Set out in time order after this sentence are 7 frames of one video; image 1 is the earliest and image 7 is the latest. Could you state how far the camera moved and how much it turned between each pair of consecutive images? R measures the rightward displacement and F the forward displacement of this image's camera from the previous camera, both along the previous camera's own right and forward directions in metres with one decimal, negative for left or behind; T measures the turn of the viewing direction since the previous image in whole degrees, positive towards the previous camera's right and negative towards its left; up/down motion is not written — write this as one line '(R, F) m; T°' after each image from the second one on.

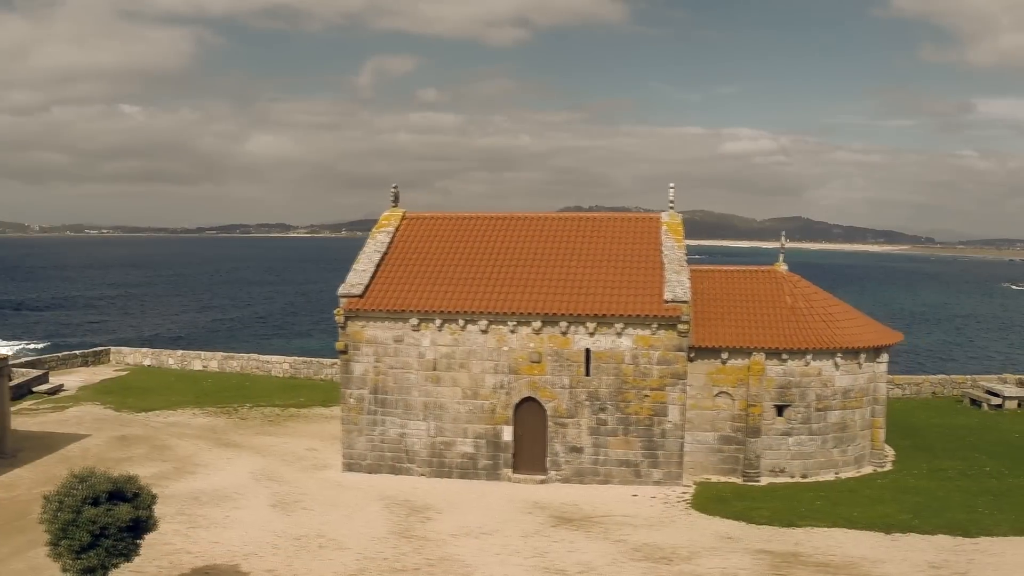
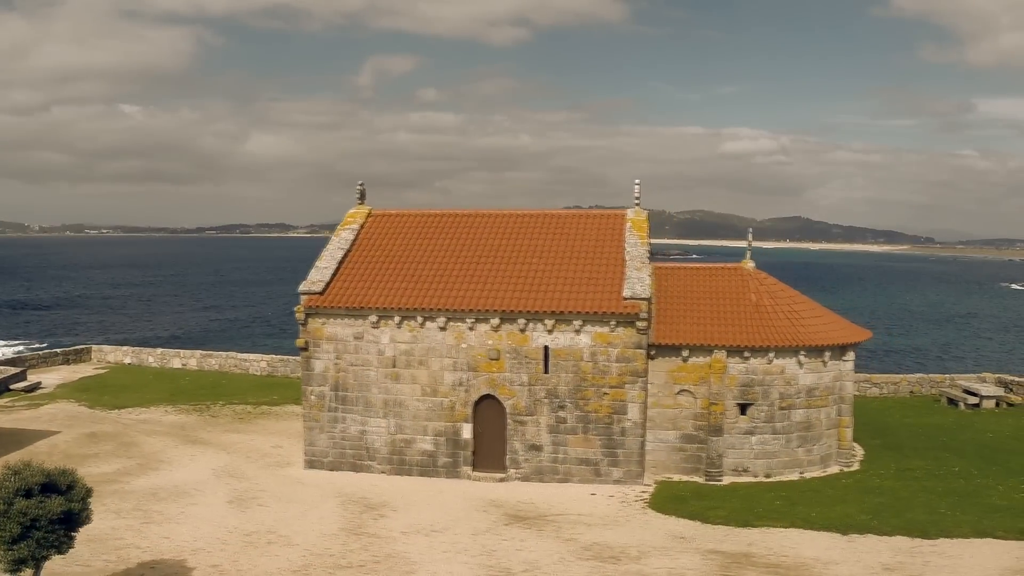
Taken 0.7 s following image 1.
(+1.2, +0.2) m; 0°
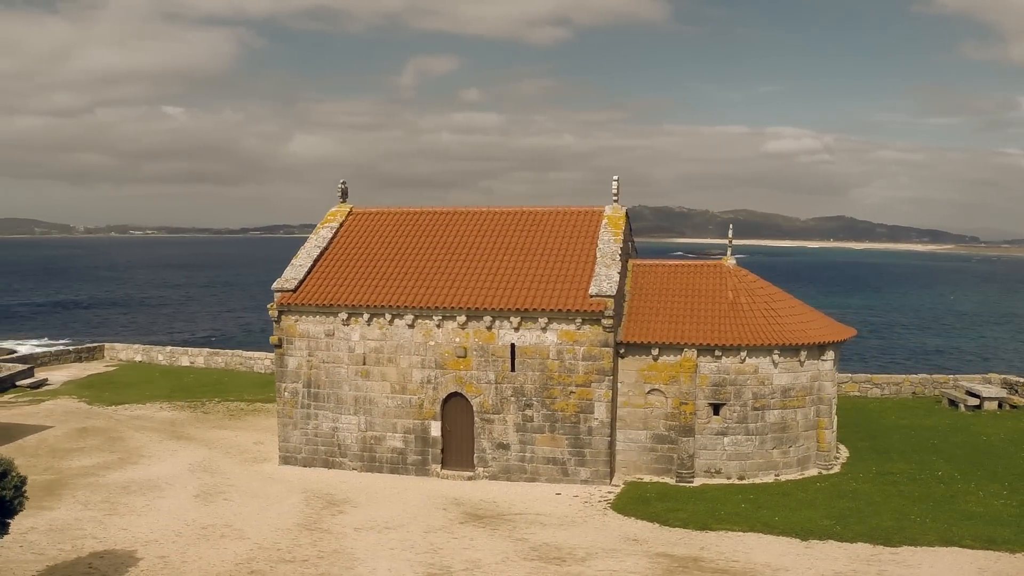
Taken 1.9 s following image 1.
(+2.1, +0.2) m; -3°
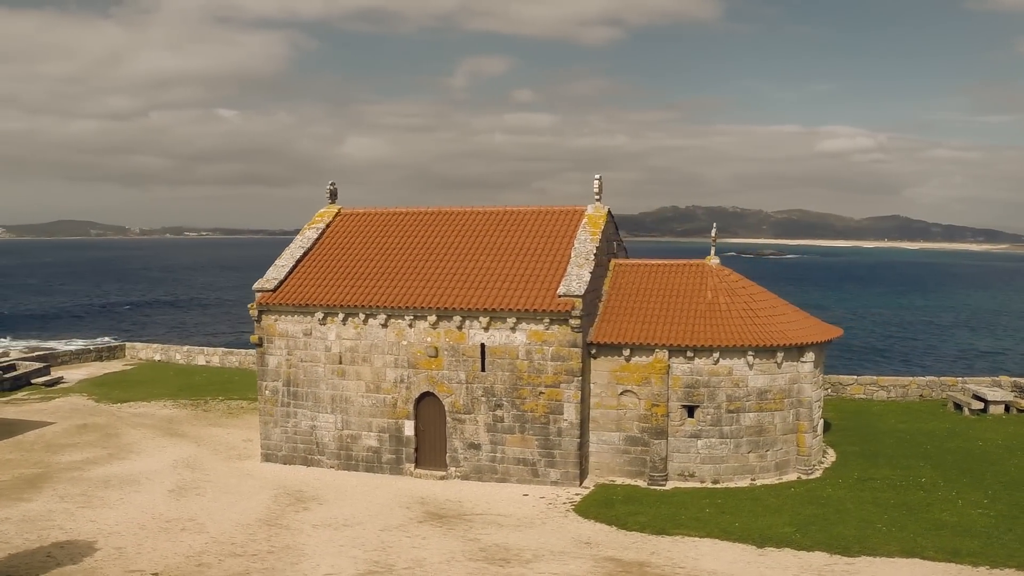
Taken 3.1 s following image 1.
(+2.2, +0.1) m; -4°
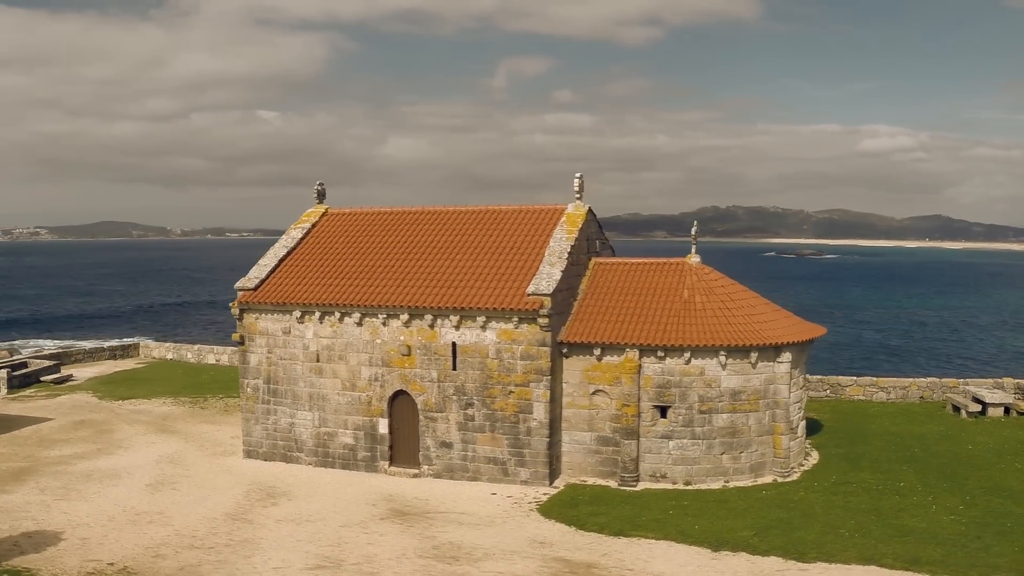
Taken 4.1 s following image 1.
(+1.8, +0.1) m; -3°
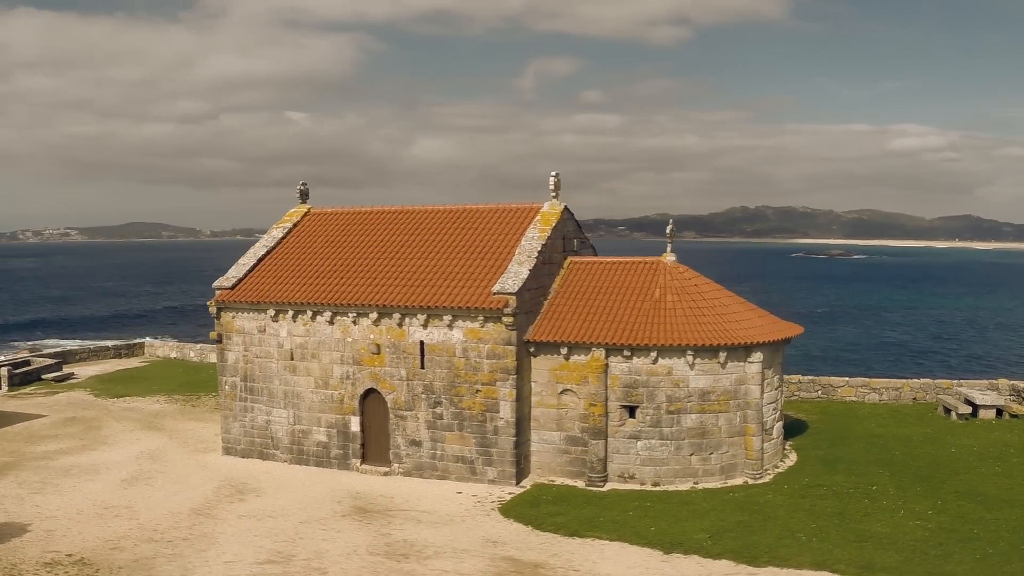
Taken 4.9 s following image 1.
(+1.6, +0.1) m; -2°
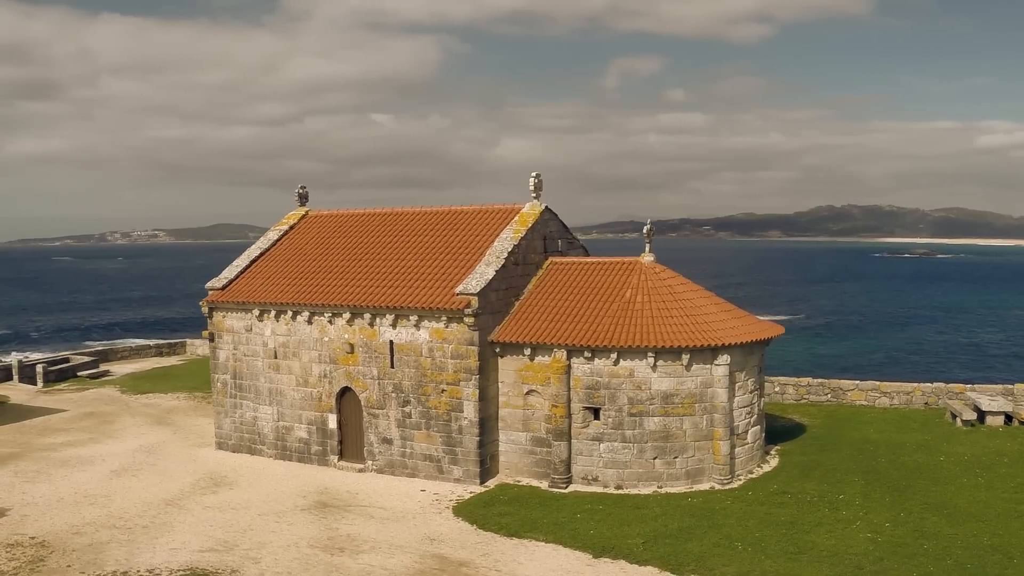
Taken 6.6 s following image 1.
(+3.0, +0.1) m; -6°
